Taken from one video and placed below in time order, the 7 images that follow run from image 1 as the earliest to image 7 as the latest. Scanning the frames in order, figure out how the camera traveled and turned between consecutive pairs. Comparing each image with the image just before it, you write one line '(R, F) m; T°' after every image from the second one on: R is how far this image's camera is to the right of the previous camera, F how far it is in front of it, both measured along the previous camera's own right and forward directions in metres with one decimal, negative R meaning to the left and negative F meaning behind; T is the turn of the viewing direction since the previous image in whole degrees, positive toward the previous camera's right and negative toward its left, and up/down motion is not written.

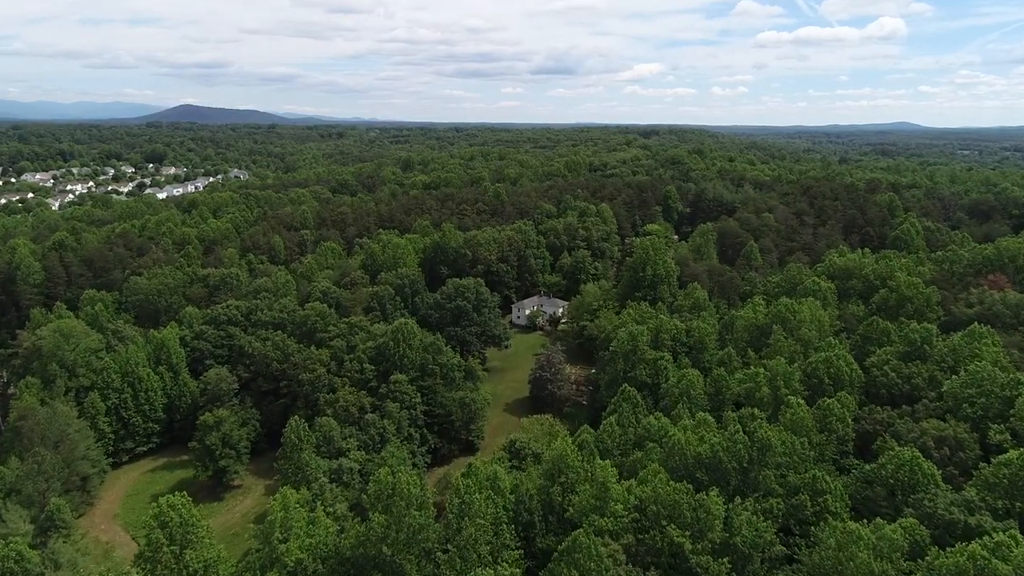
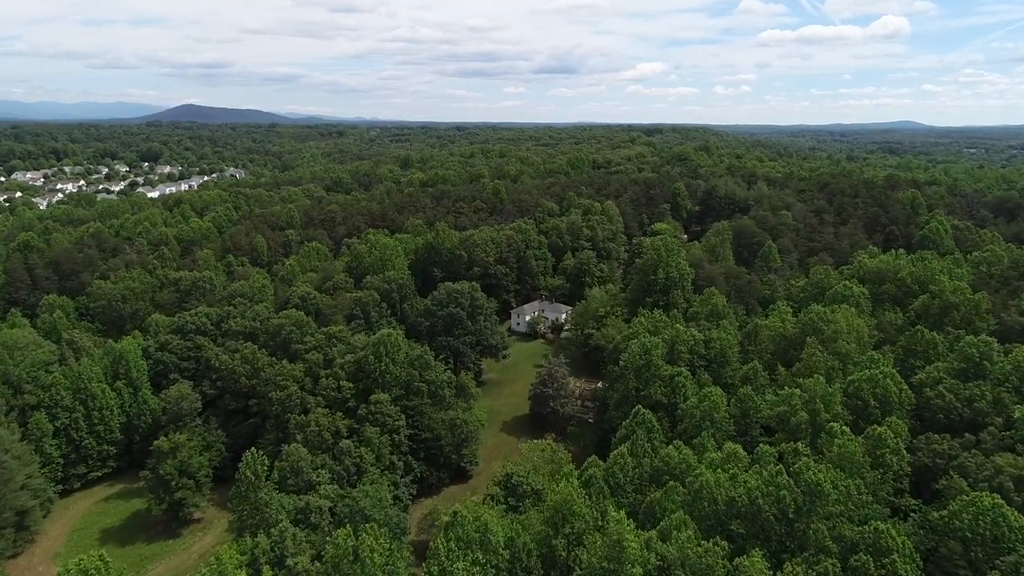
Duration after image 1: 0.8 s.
(+0.3, +6.3) m; 0°
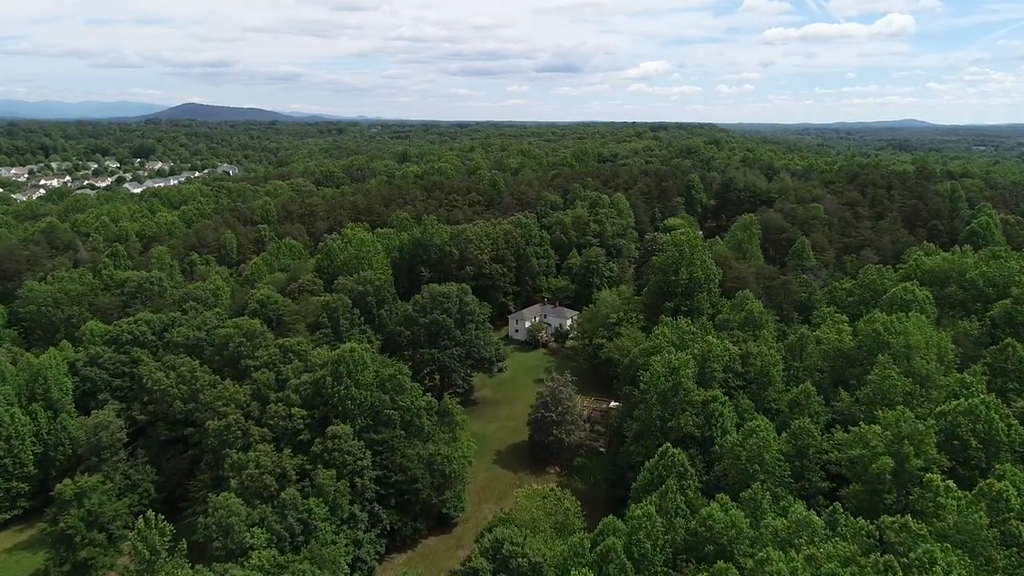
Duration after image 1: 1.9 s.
(+0.5, +9.4) m; 0°
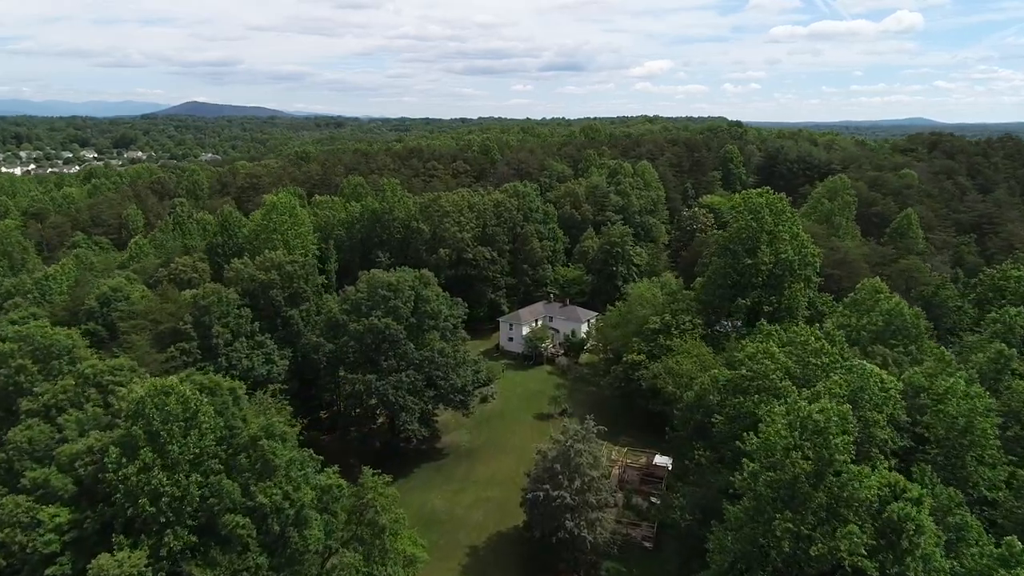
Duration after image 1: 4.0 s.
(+0.8, +19.4) m; 0°
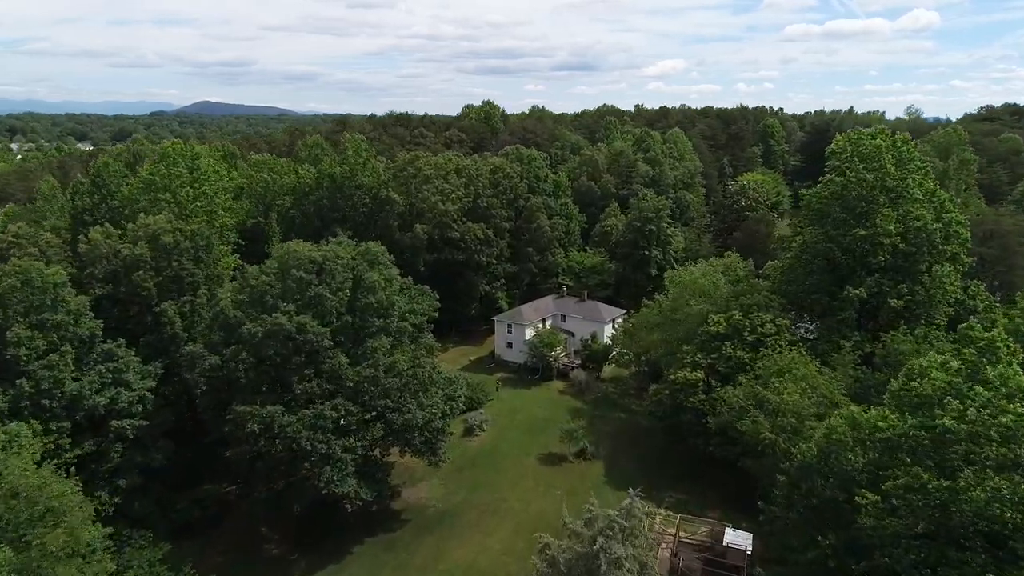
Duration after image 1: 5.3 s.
(+0.6, +11.9) m; -1°
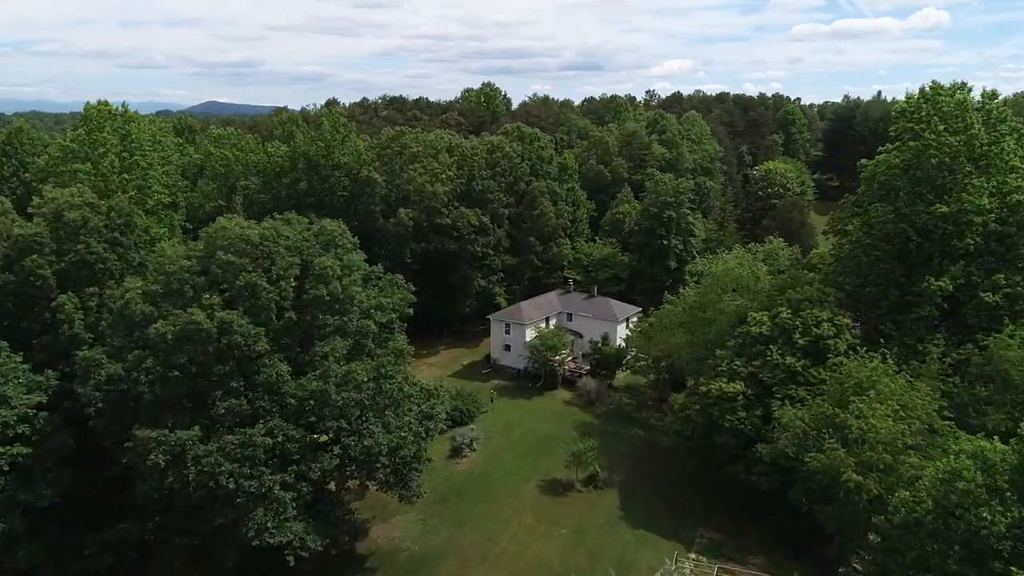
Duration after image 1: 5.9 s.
(+0.3, +4.7) m; 0°
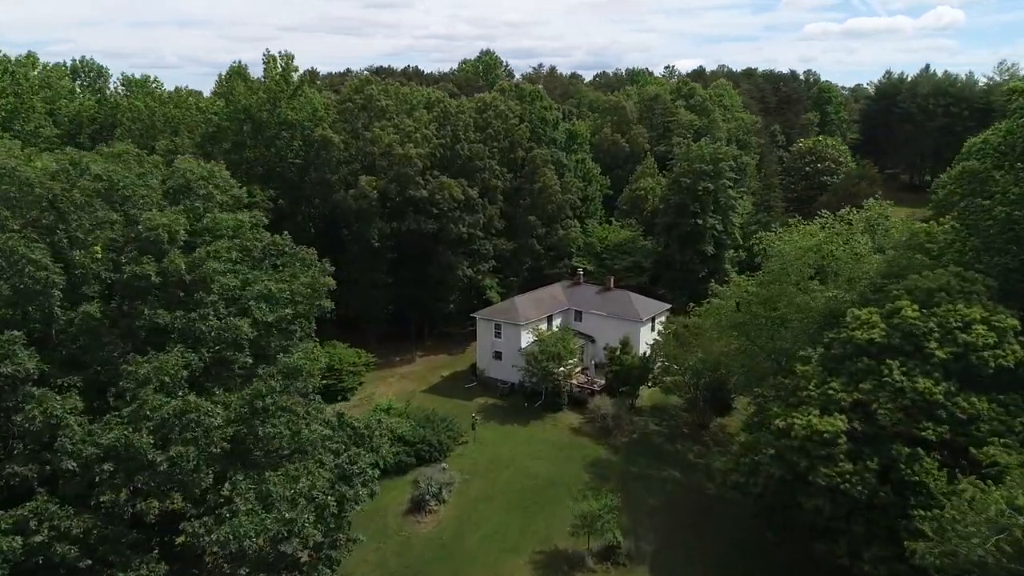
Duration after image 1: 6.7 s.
(+0.6, +7.0) m; -1°
